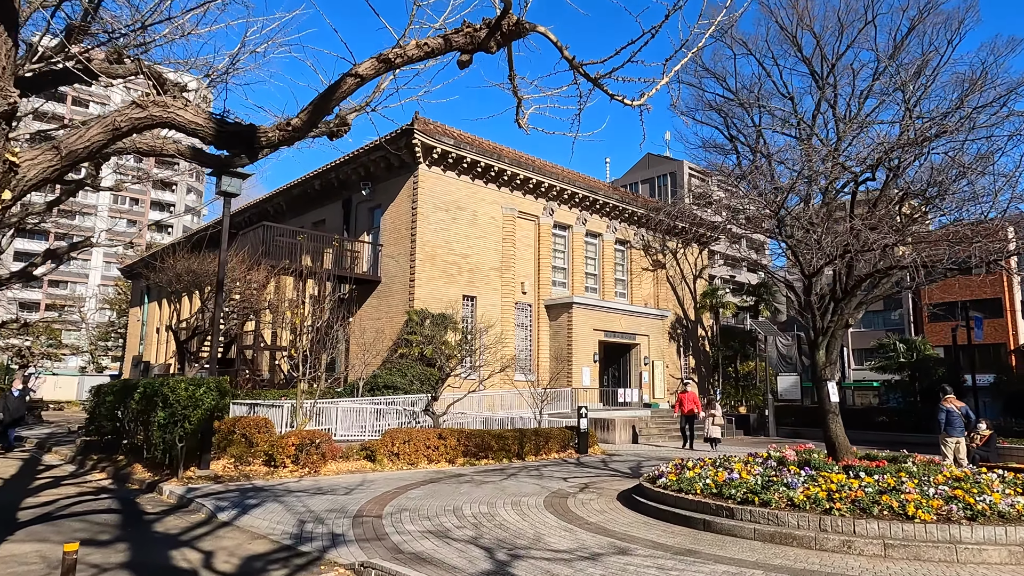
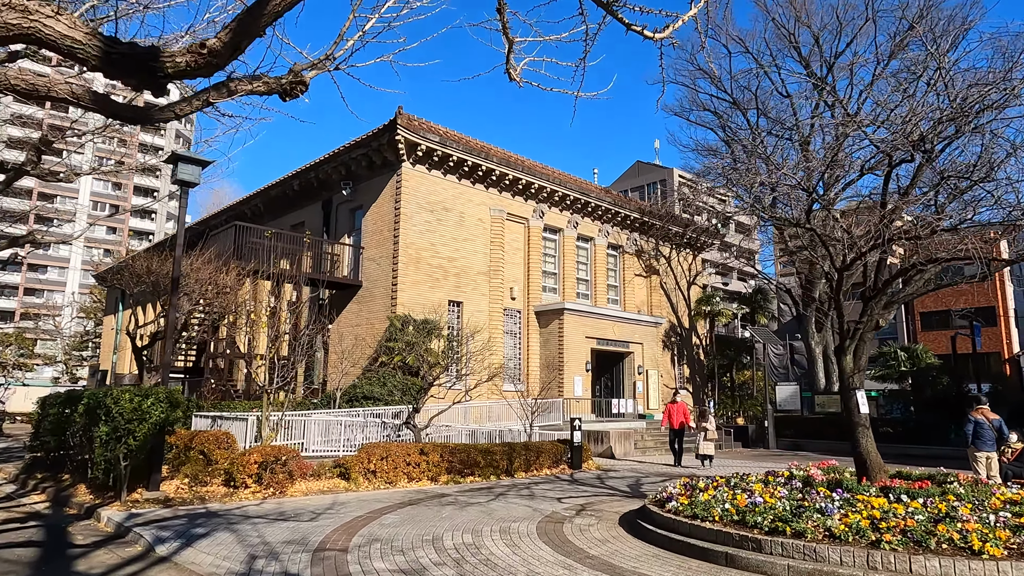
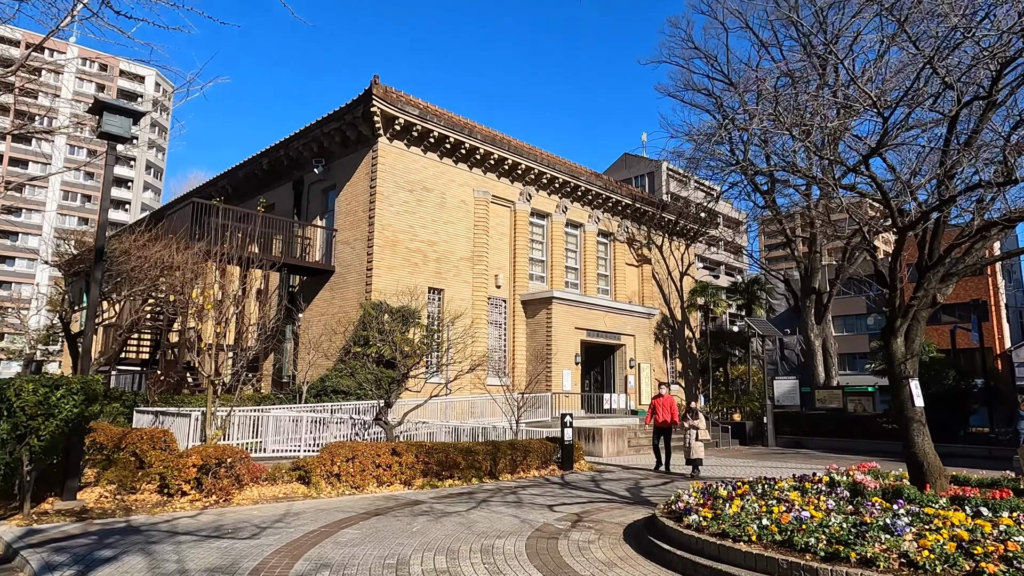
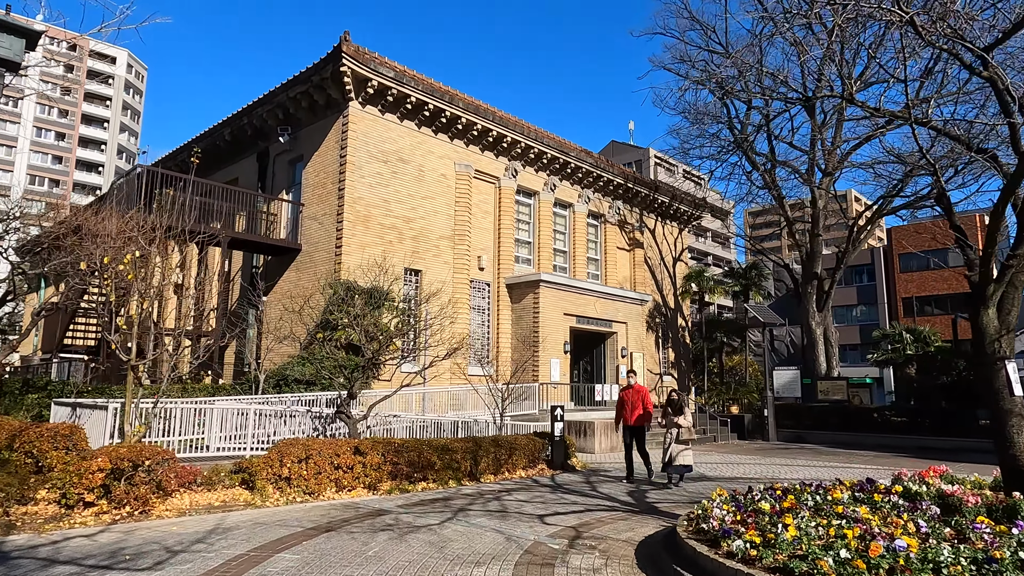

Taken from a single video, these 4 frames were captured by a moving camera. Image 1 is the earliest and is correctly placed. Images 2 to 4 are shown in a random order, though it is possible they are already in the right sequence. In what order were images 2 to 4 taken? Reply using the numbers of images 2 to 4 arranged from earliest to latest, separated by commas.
2, 3, 4
